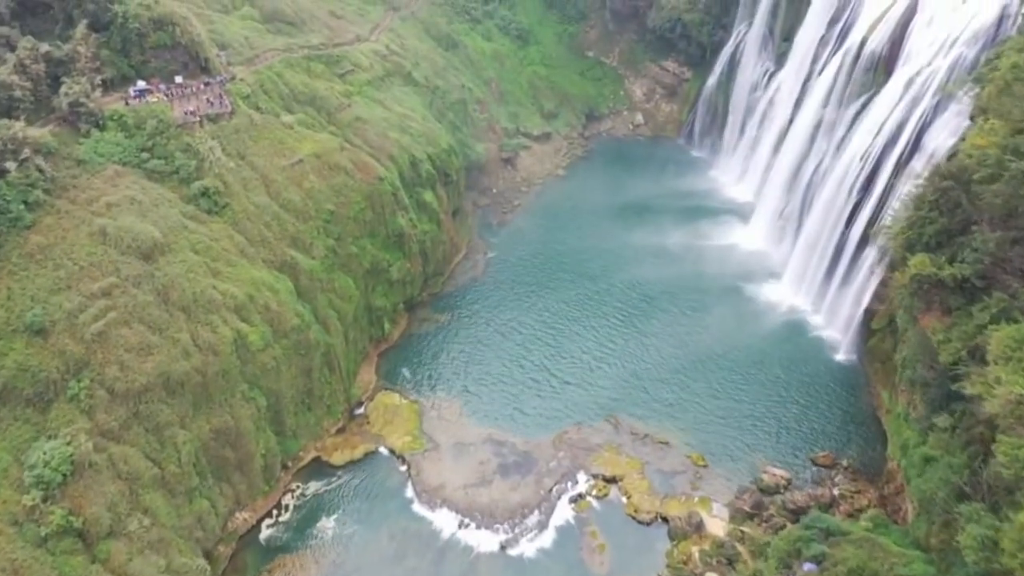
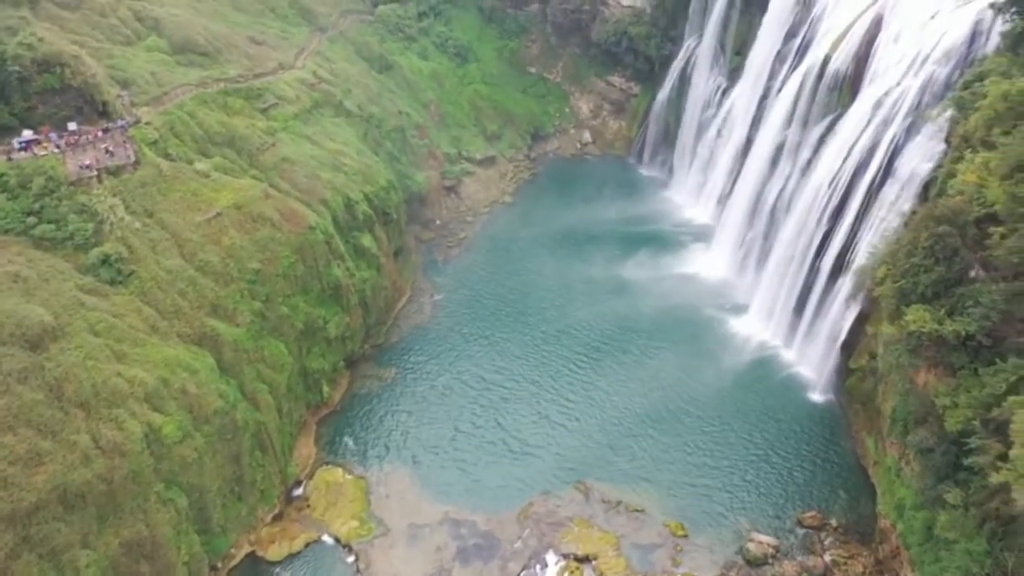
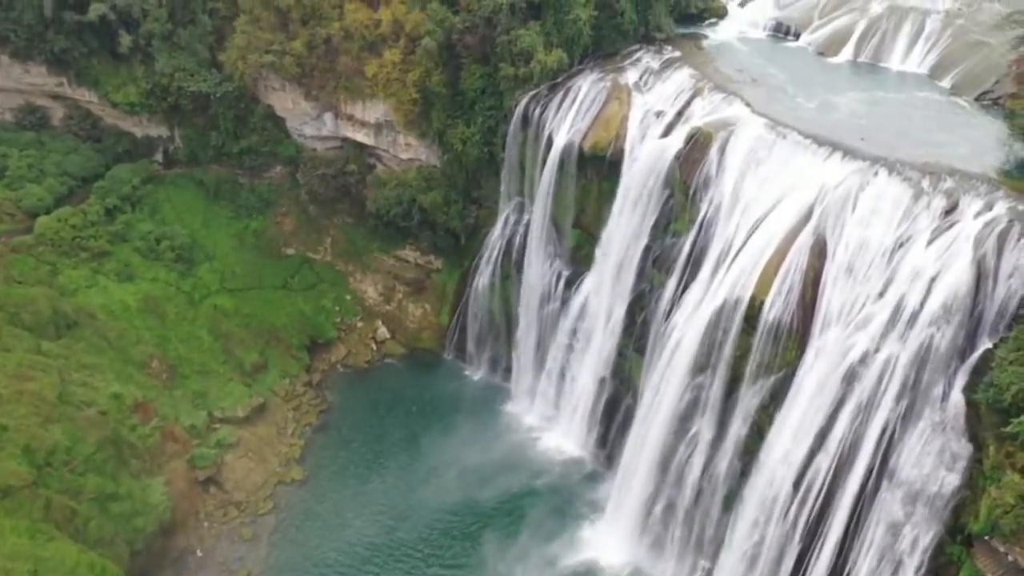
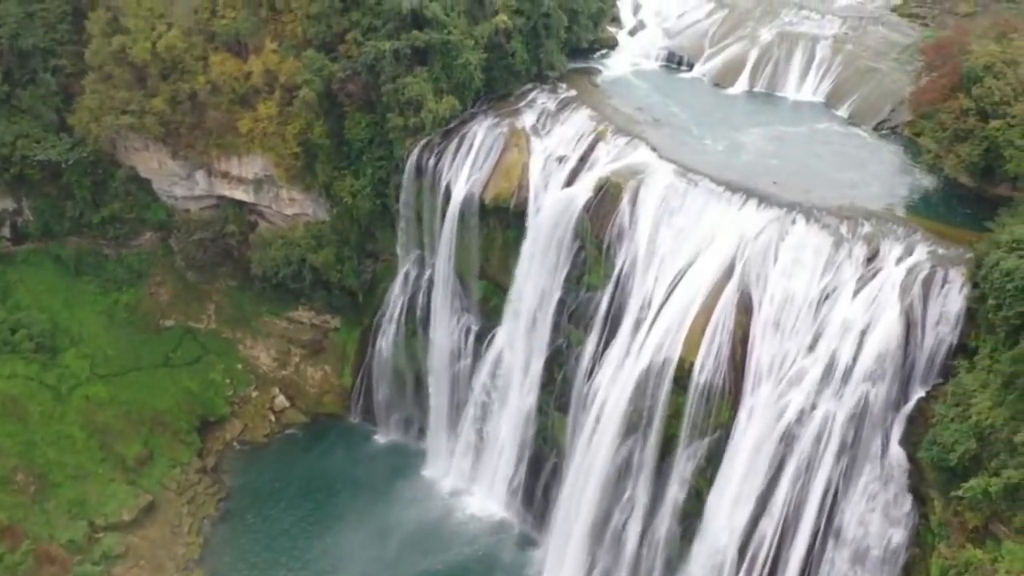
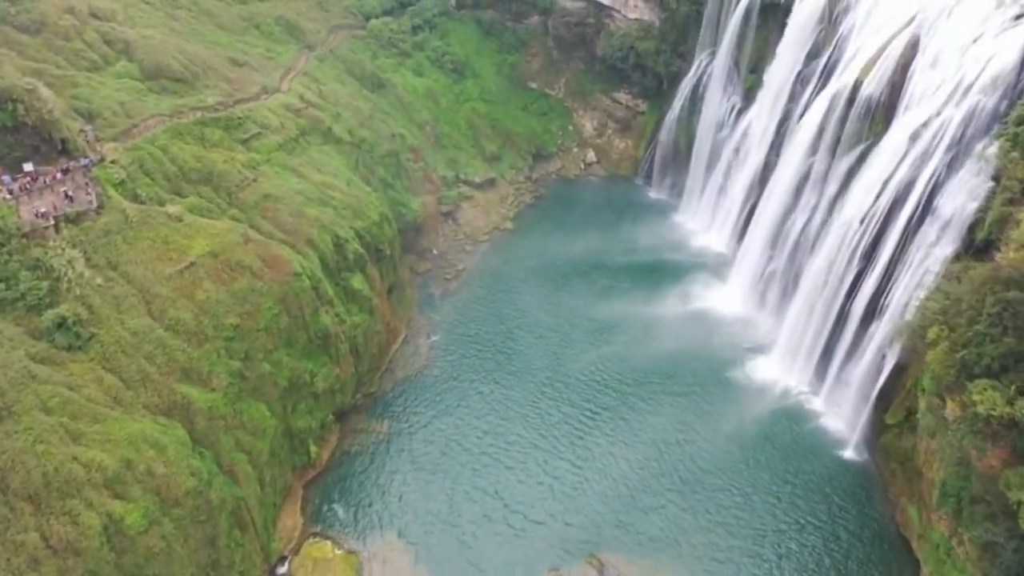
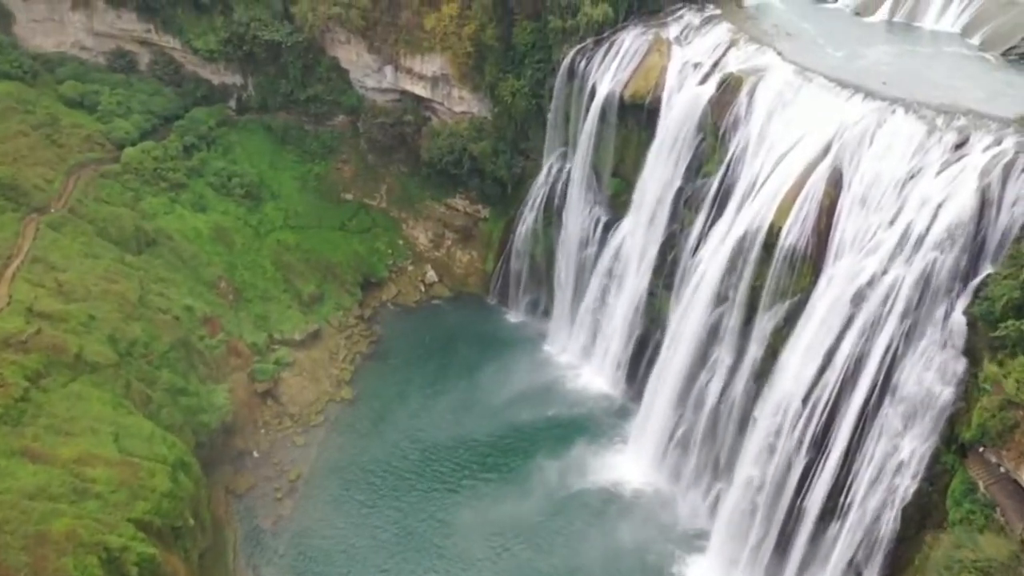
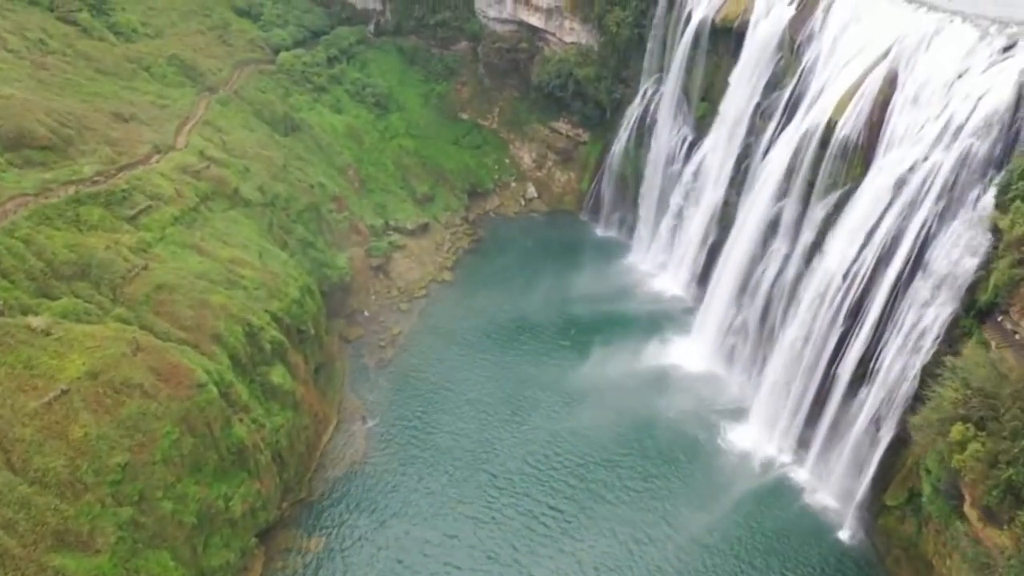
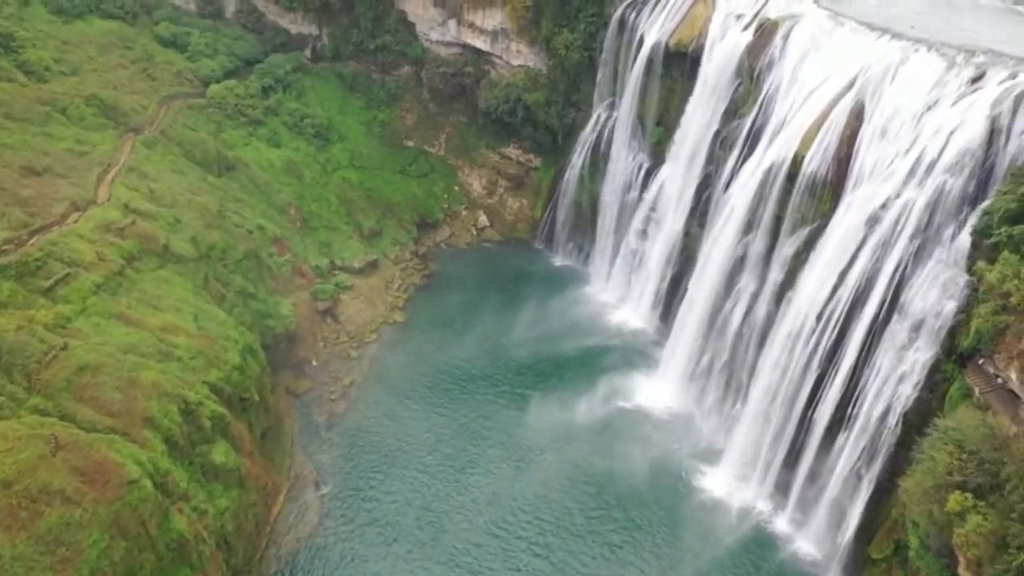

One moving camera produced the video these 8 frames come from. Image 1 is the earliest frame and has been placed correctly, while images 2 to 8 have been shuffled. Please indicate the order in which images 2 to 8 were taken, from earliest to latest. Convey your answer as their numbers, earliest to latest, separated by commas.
2, 5, 7, 8, 6, 3, 4
